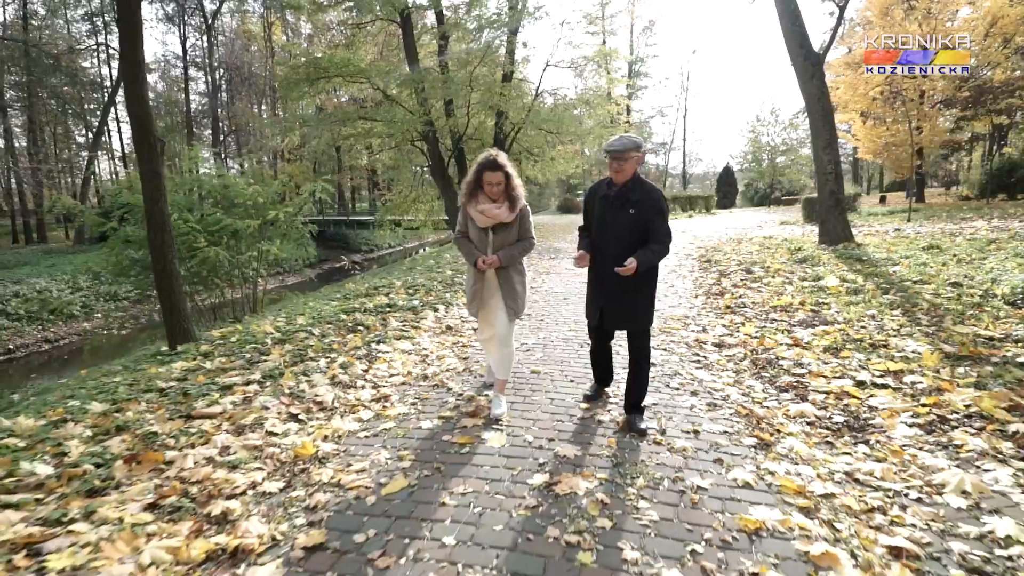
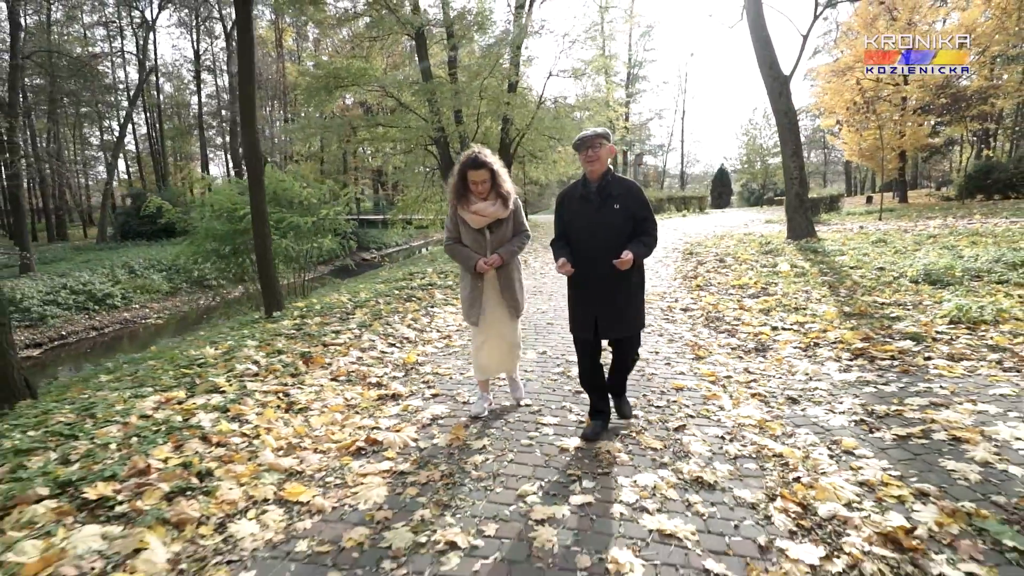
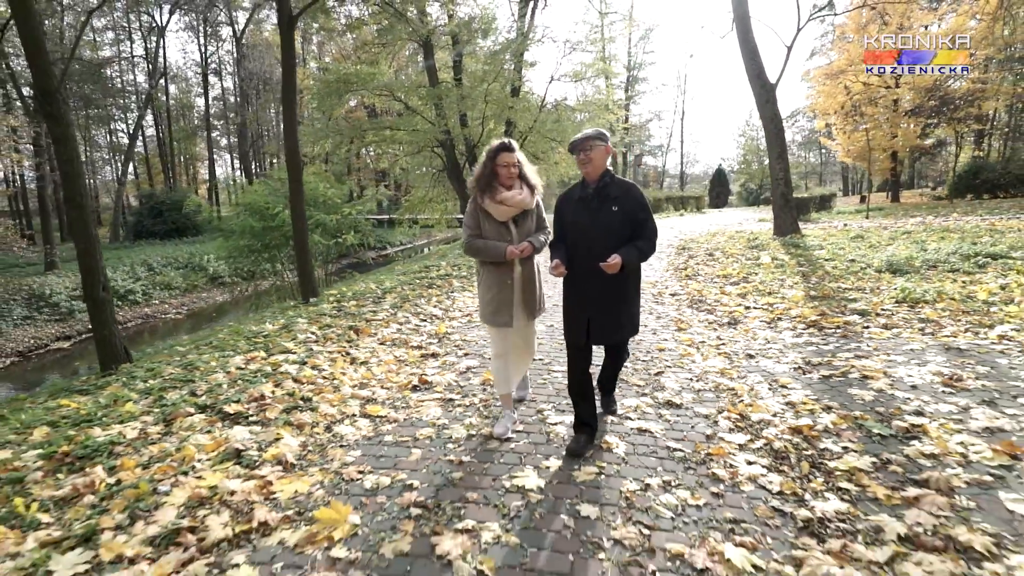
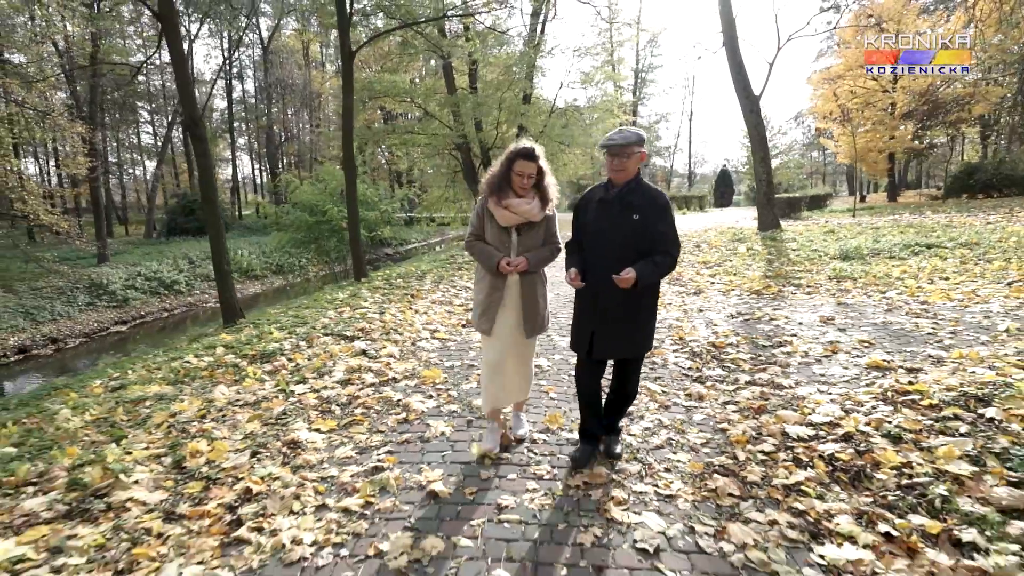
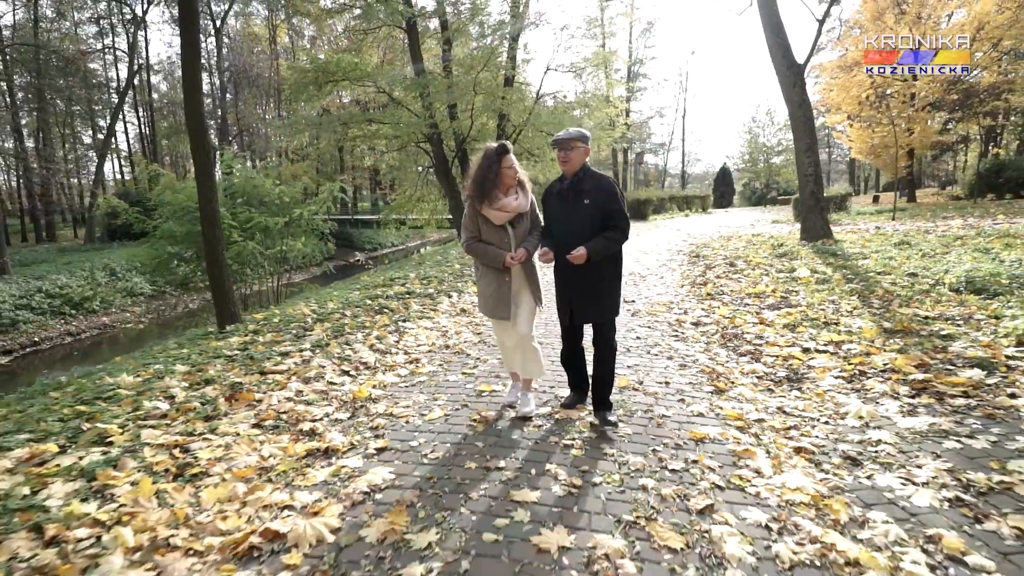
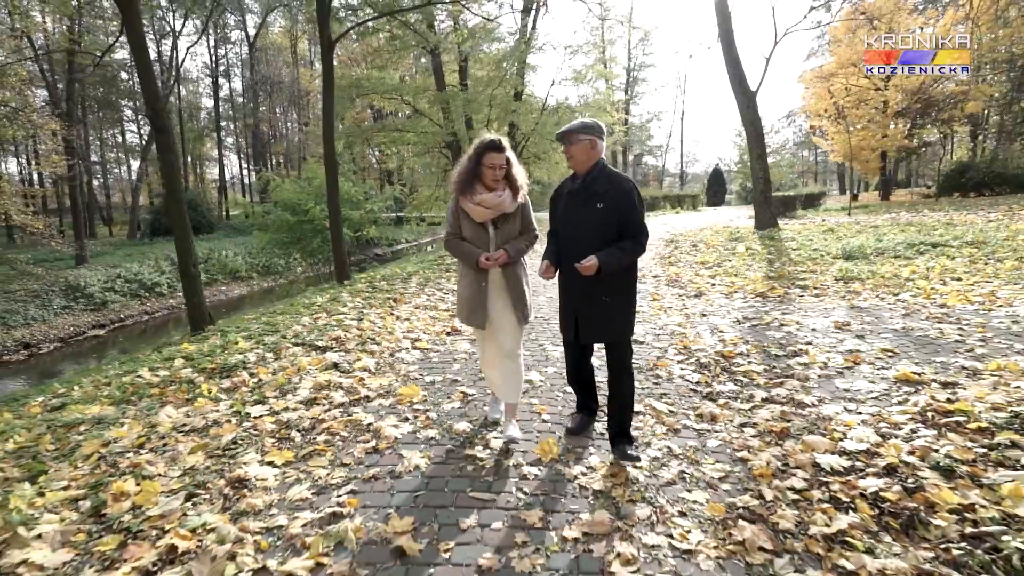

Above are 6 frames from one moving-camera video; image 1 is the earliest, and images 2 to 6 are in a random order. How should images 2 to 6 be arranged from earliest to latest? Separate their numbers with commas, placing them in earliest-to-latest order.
5, 2, 3, 6, 4
